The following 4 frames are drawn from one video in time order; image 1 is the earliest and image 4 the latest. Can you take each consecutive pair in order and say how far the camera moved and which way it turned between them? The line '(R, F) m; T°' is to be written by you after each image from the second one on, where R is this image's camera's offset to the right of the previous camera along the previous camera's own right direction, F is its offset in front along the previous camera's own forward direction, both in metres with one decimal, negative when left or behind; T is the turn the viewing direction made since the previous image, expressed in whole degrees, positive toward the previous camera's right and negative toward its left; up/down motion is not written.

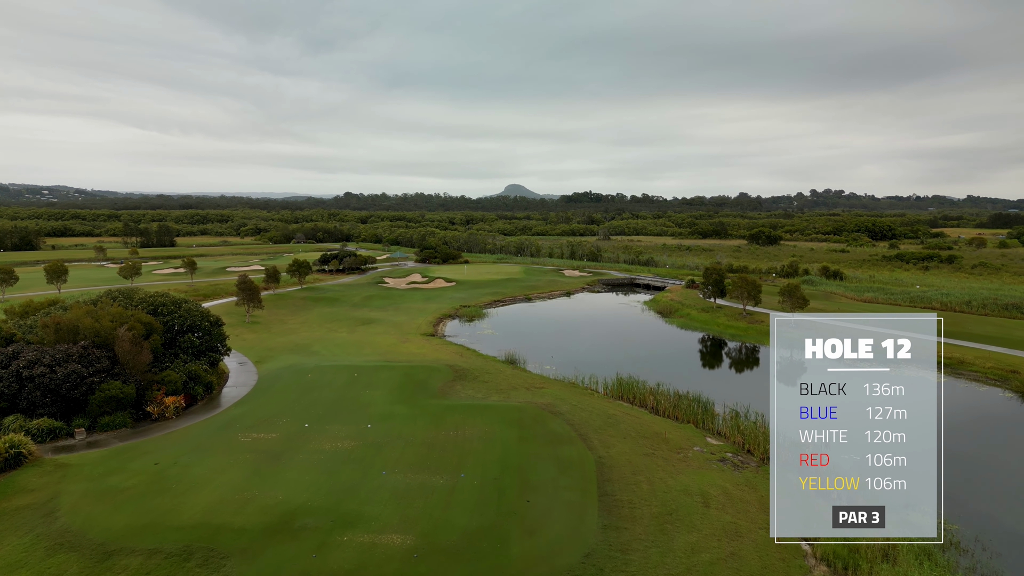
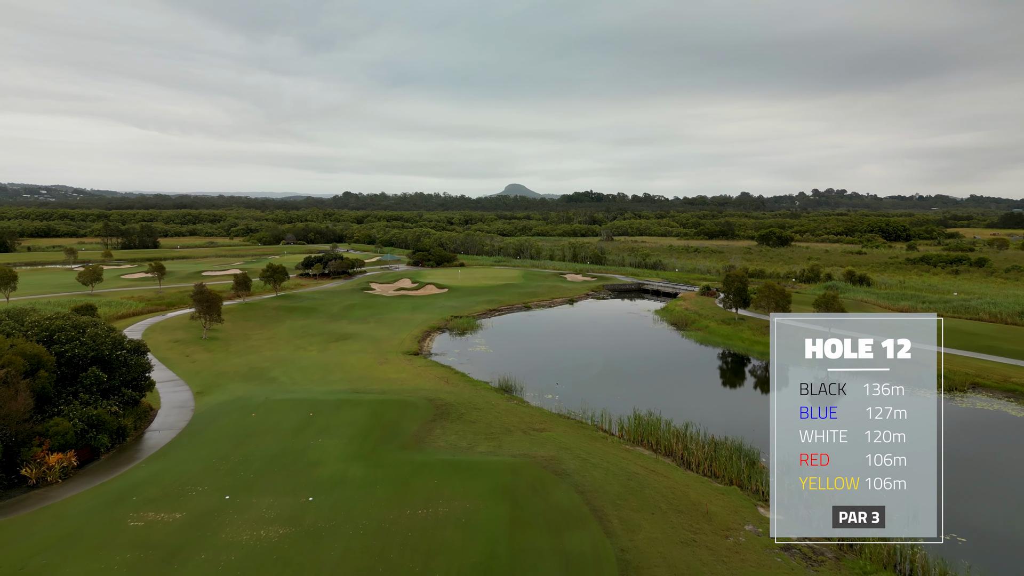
(+0.3, +4.6) m; 0°
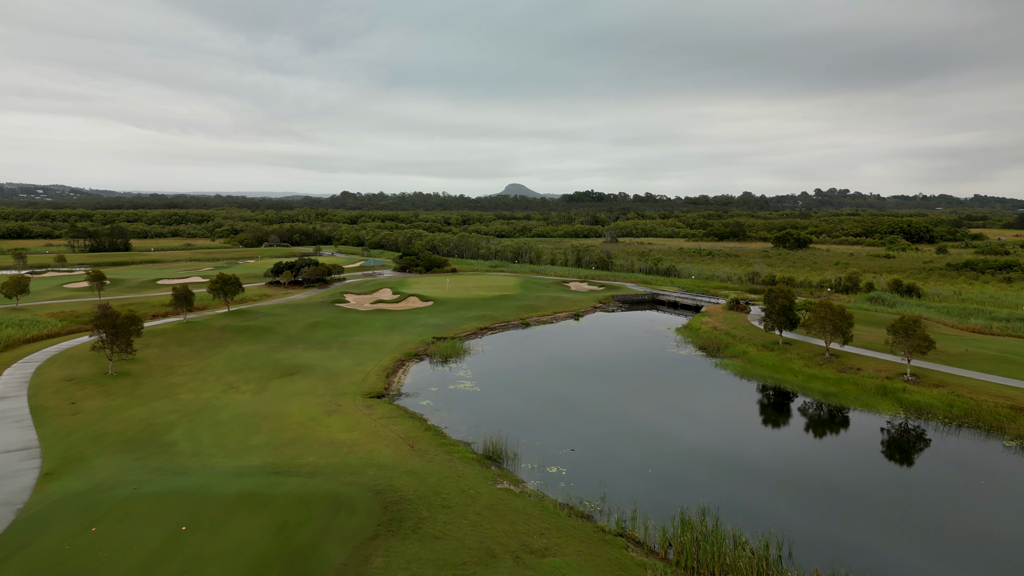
(+0.4, +6.8) m; 0°
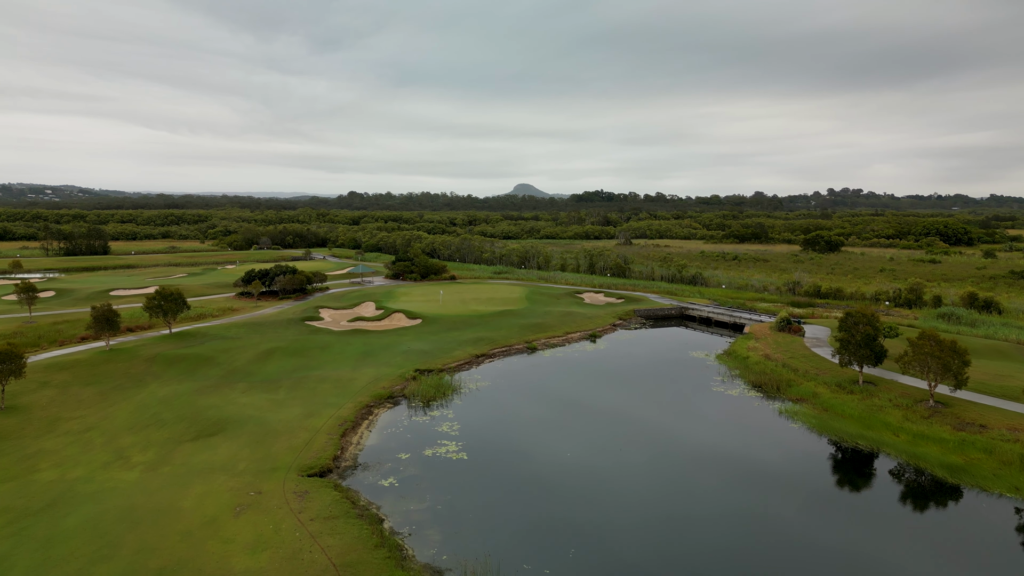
(+0.3, +6.8) m; -1°
